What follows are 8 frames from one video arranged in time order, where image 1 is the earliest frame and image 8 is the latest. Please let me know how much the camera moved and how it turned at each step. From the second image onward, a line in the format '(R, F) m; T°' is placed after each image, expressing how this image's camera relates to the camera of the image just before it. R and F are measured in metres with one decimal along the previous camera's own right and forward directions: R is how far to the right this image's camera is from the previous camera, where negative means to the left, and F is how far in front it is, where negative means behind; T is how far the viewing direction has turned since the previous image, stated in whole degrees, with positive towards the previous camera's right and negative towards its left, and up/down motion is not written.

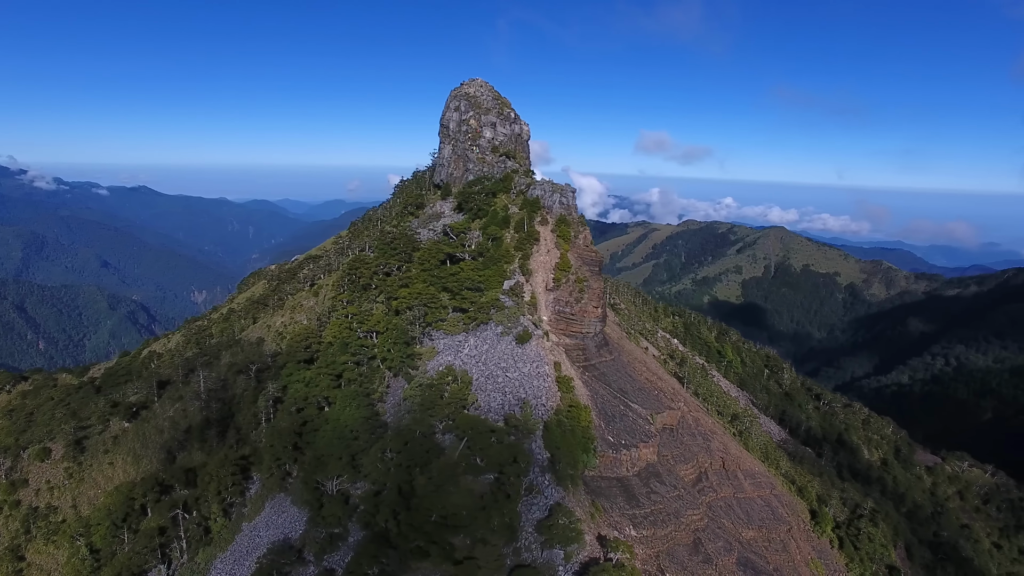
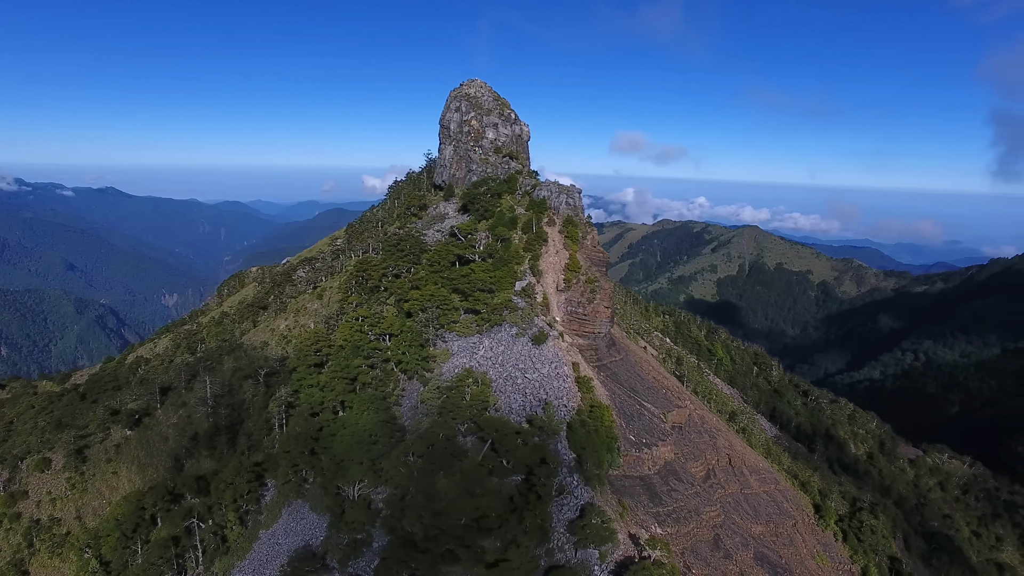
(-2.9, +0.1) m; +2°
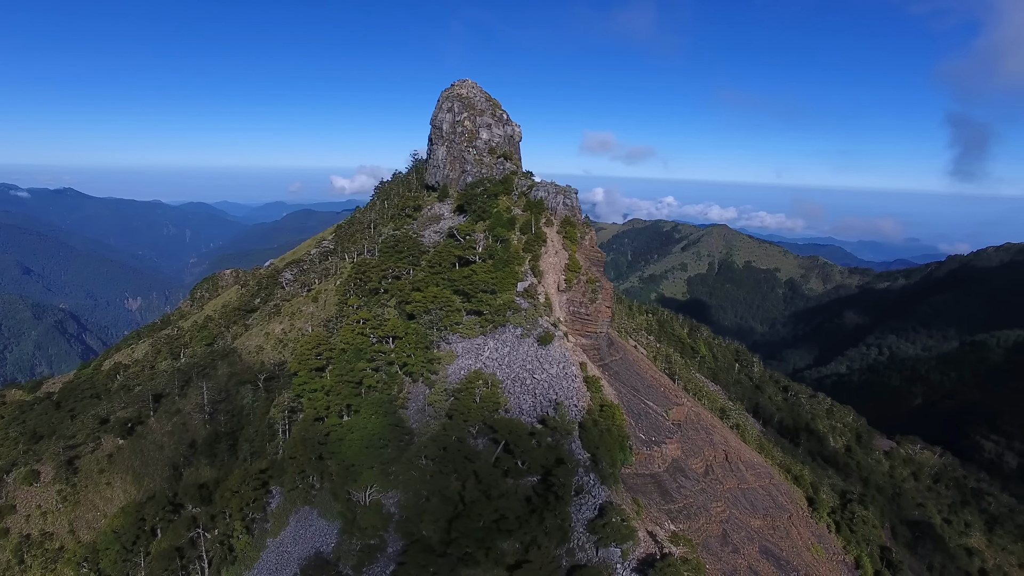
(-2.4, 0.0) m; +2°
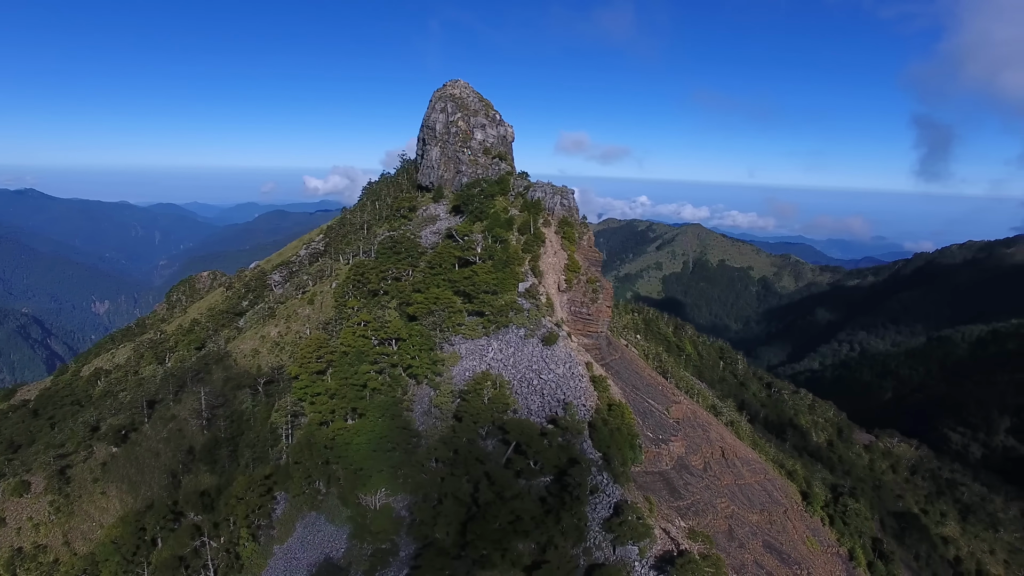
(-2.0, 0.0) m; +2°
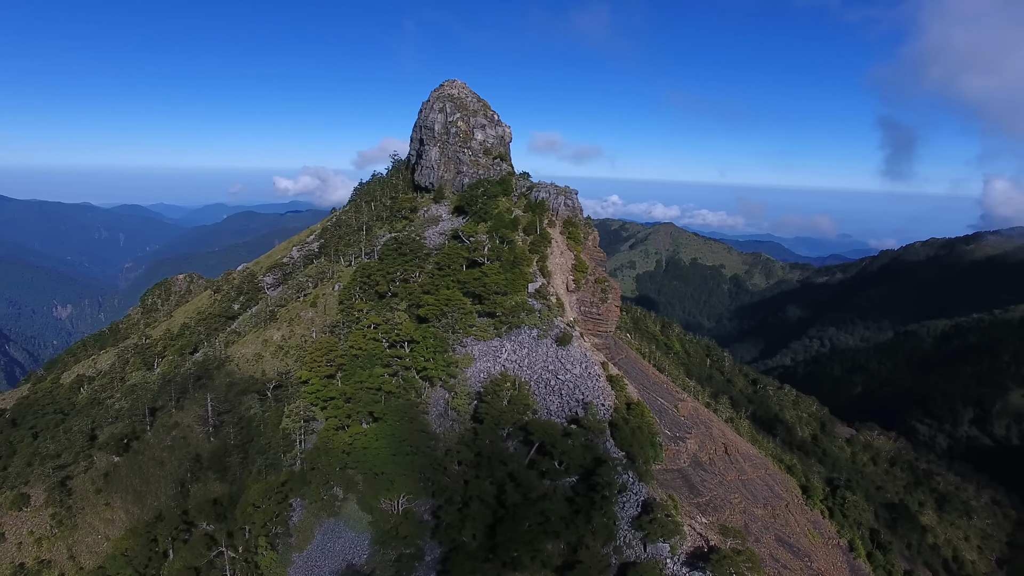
(-2.9, +0.1) m; +2°
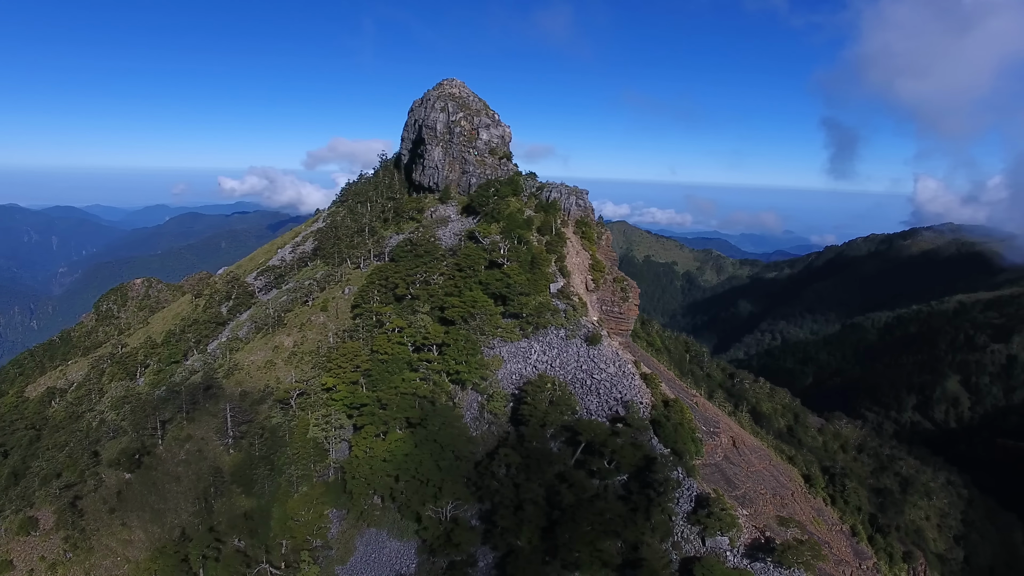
(-5.5, +0.4) m; +4°
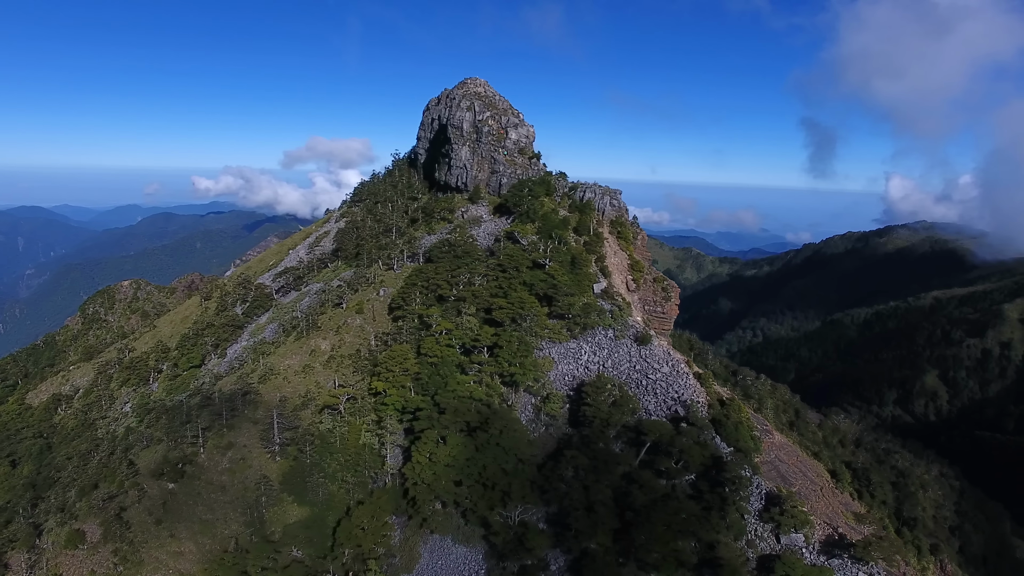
(-5.5, +0.6) m; +1°
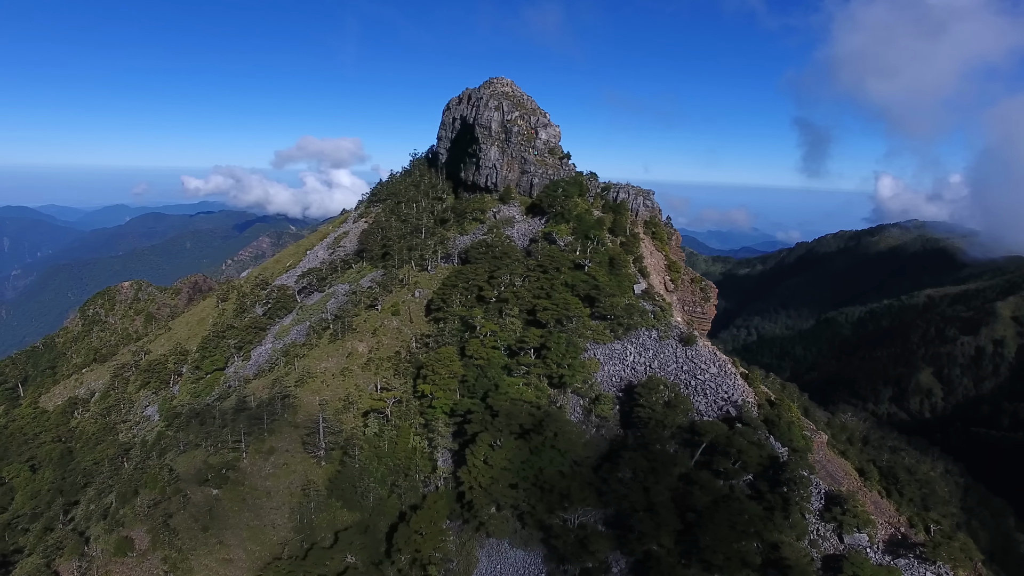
(-4.2, +0.4) m; 0°
